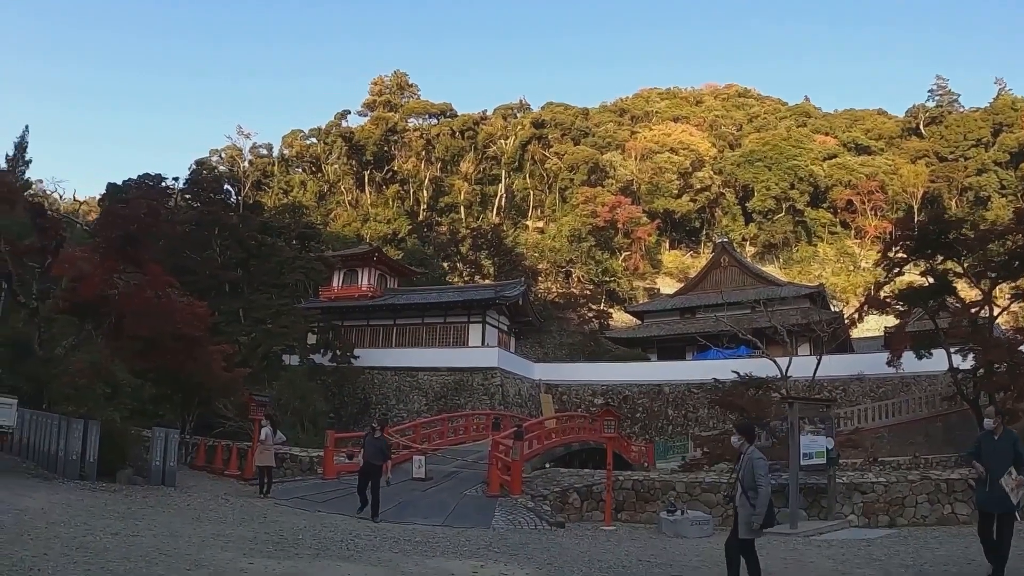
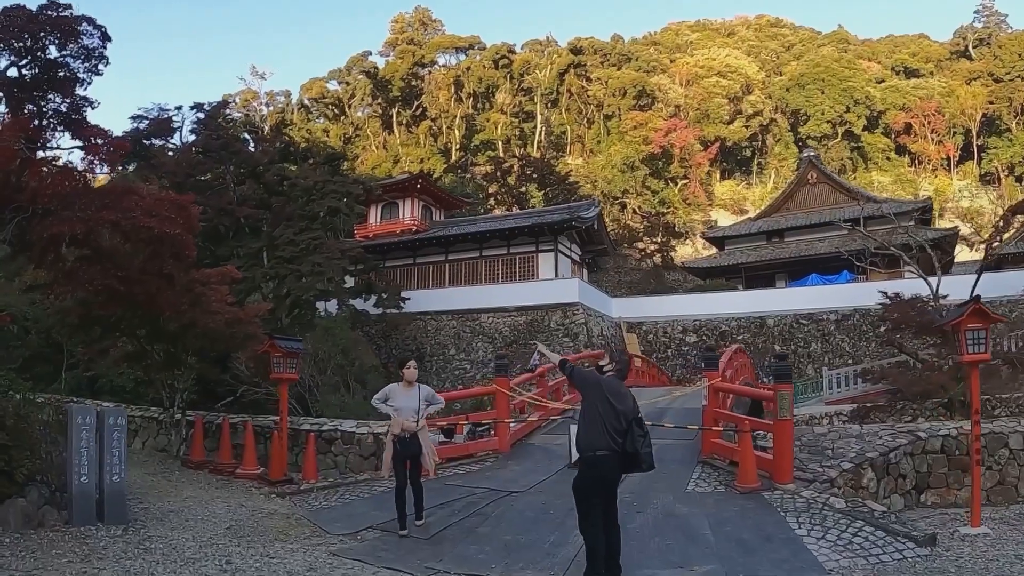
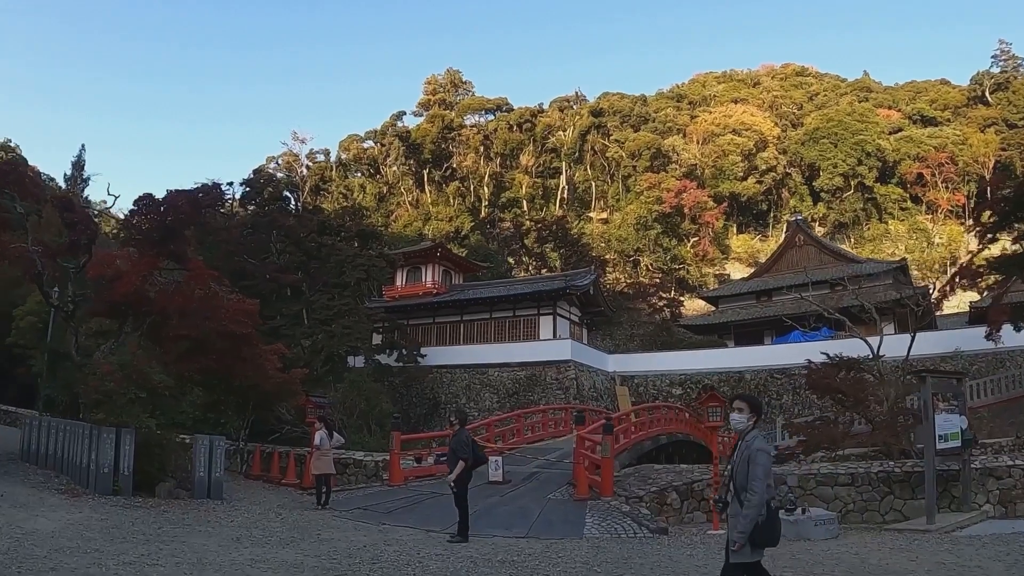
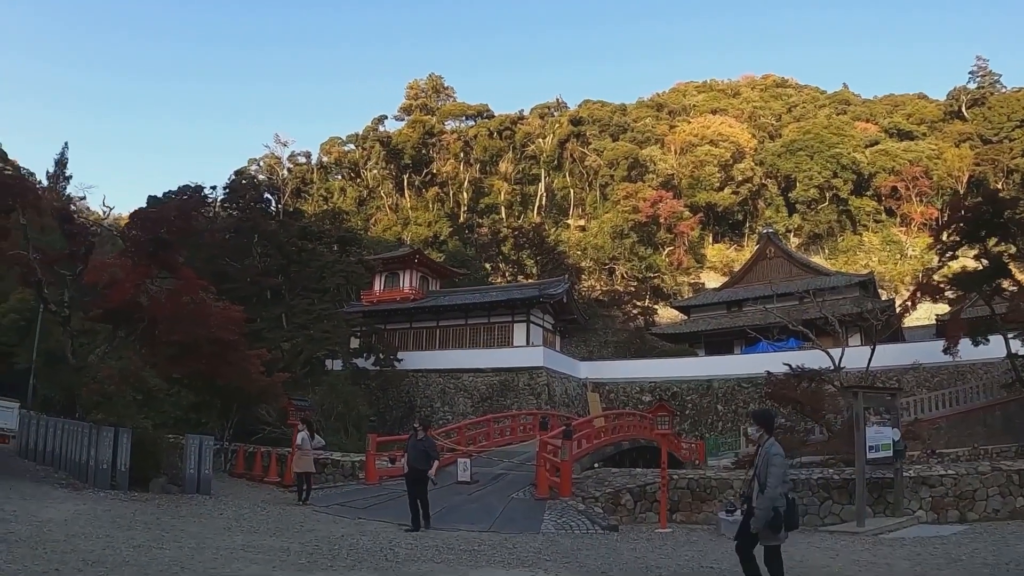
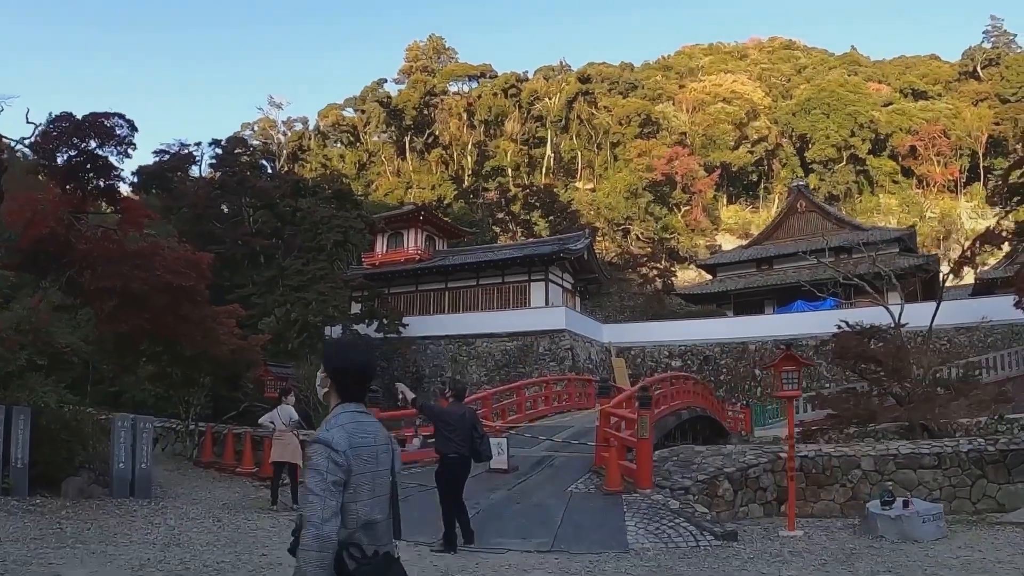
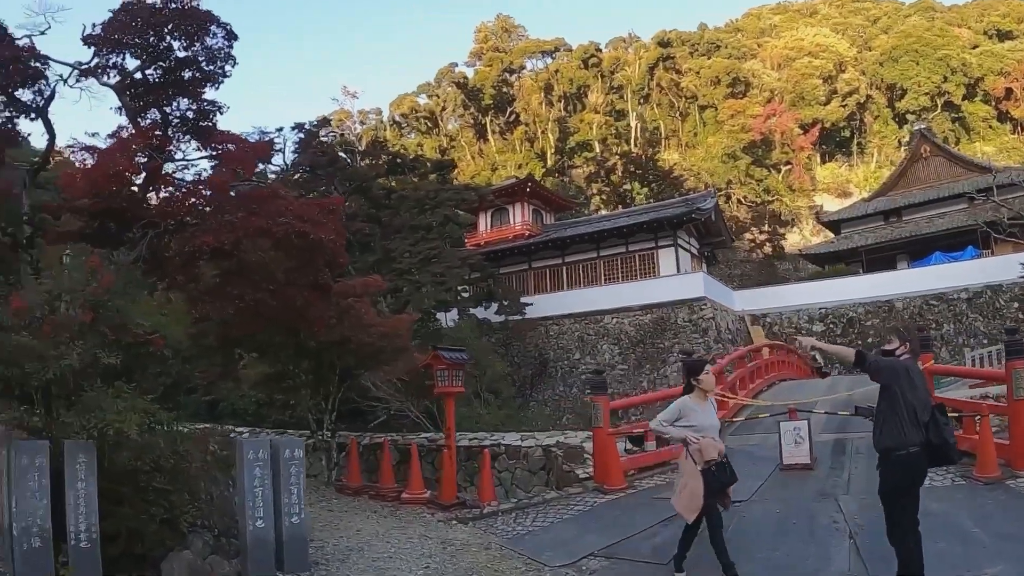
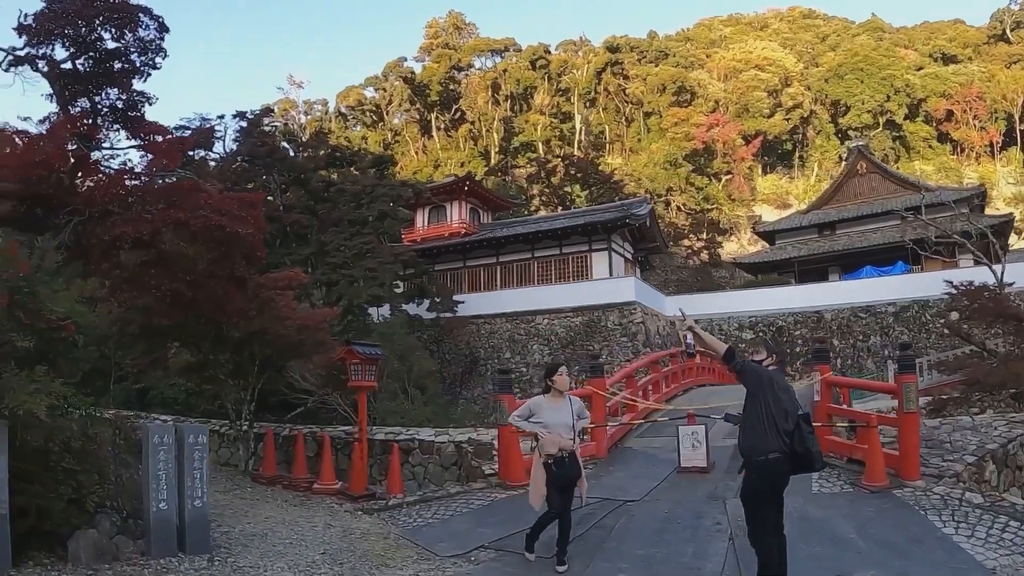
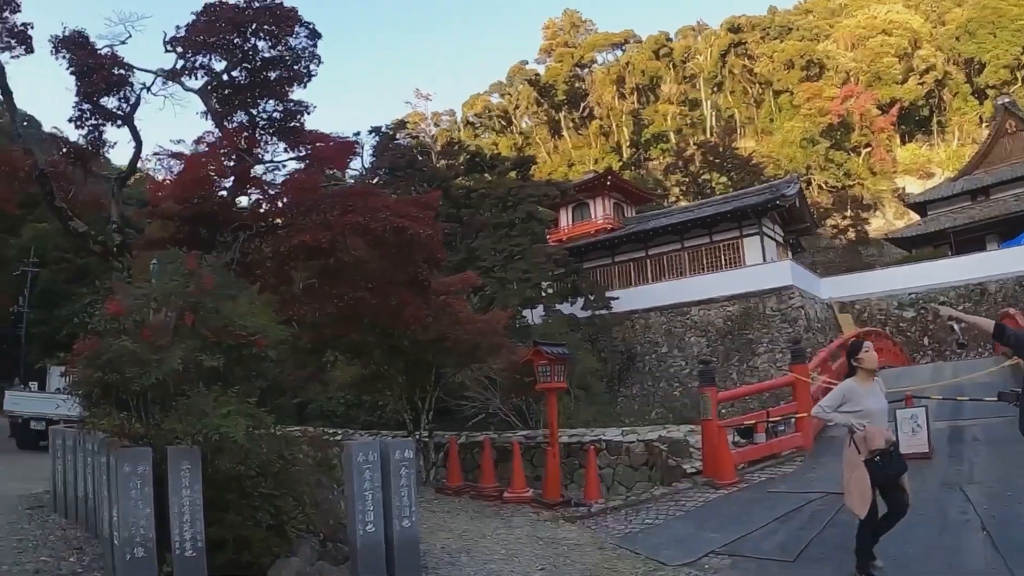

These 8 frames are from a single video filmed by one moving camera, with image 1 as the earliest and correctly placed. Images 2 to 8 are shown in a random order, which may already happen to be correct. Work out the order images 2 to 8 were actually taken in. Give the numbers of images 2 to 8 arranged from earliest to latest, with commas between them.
4, 3, 5, 2, 7, 6, 8
